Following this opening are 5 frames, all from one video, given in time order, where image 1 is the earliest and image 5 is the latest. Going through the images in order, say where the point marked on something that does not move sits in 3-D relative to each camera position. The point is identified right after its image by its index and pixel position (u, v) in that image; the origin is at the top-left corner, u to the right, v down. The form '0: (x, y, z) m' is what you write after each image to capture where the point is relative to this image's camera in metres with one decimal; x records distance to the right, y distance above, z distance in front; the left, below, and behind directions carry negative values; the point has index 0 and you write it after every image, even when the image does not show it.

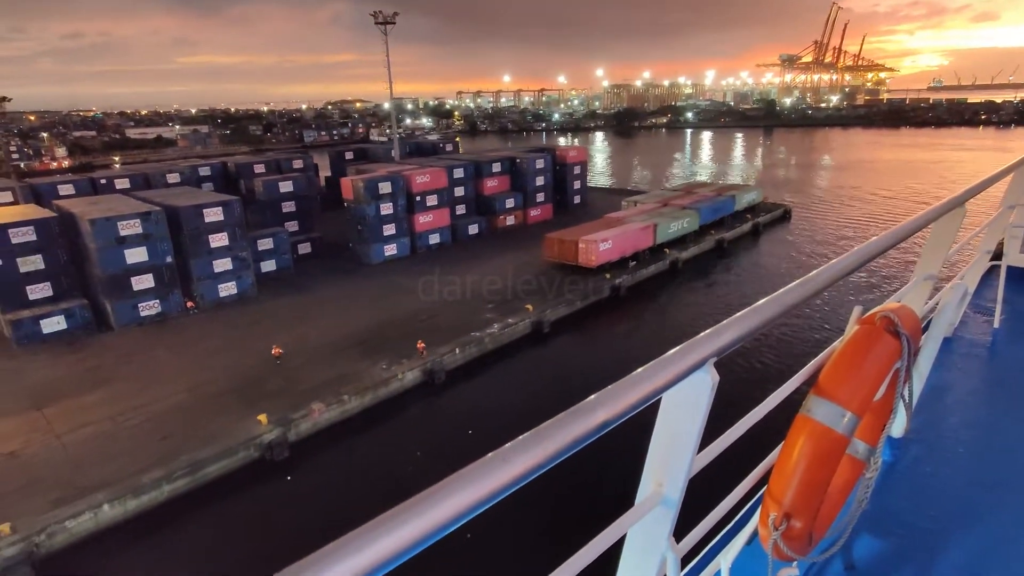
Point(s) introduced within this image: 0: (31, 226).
0: (-7.6, +1.0, +9.3) m
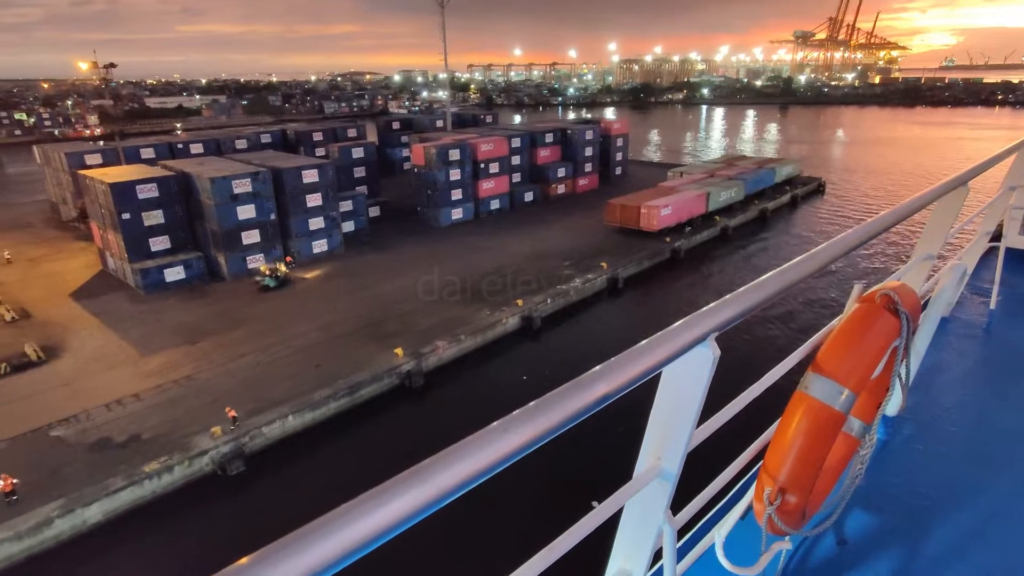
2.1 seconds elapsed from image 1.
0: (-6.2, +1.8, +10.1) m
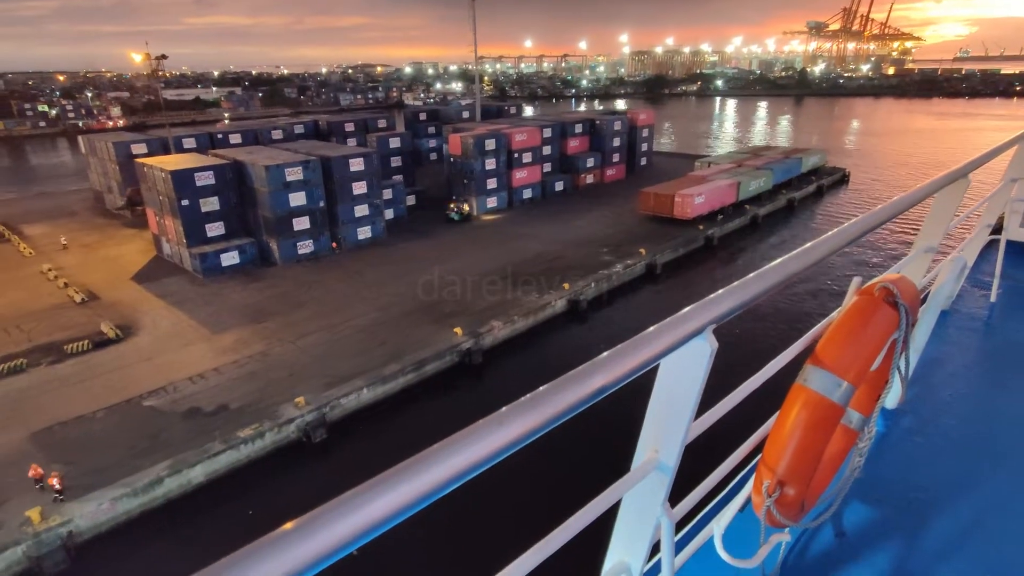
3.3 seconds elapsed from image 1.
0: (-5.4, +2.1, +10.5) m
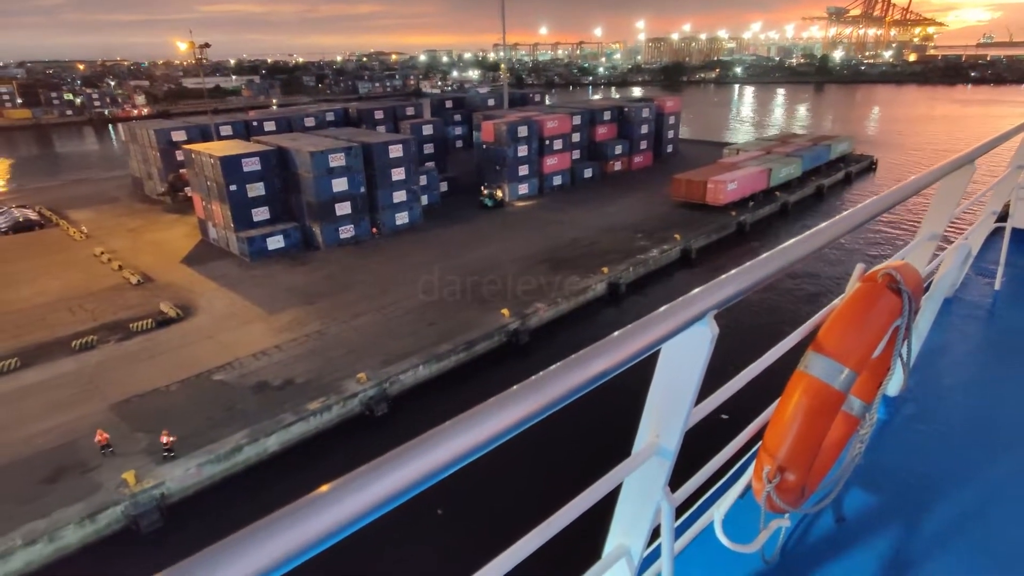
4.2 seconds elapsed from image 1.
0: (-4.7, +2.4, +10.8) m
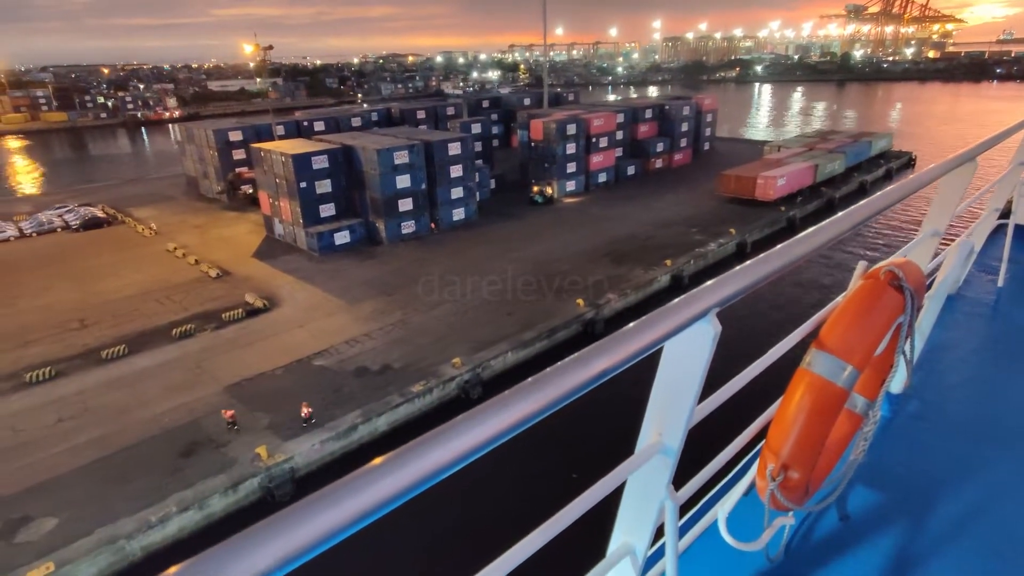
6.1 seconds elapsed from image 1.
0: (-3.6, +2.6, +11.2) m
